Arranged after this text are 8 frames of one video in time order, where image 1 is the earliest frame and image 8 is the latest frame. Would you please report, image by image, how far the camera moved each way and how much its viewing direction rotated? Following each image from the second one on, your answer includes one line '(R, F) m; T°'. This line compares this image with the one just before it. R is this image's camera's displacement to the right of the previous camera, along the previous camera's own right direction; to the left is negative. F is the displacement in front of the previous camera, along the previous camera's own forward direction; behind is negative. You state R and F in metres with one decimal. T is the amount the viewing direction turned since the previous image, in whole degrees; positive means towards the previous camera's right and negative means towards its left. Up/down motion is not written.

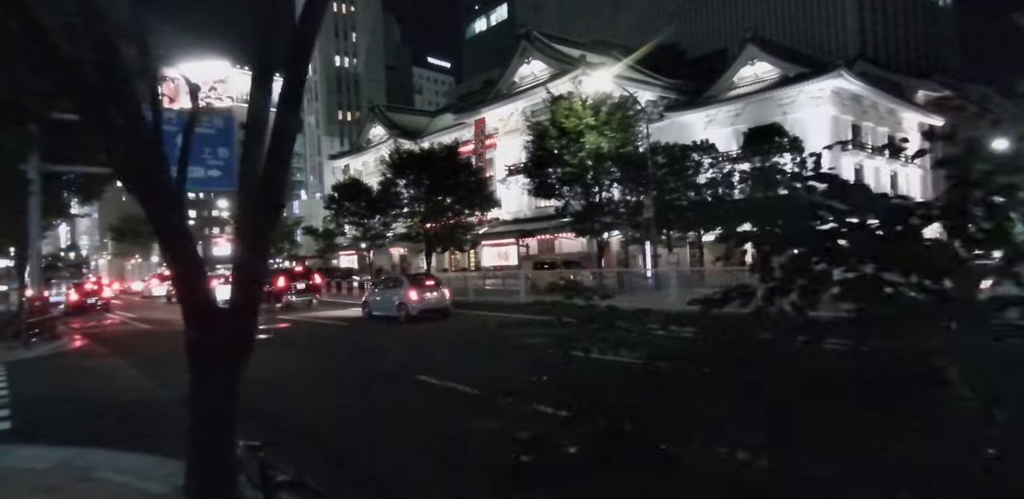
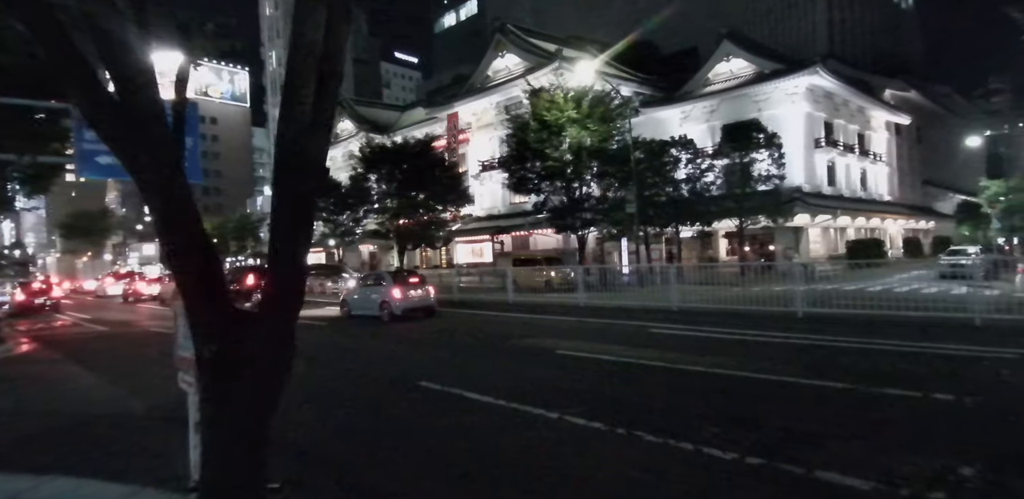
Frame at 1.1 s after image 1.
(-0.6, +0.8) m; +3°
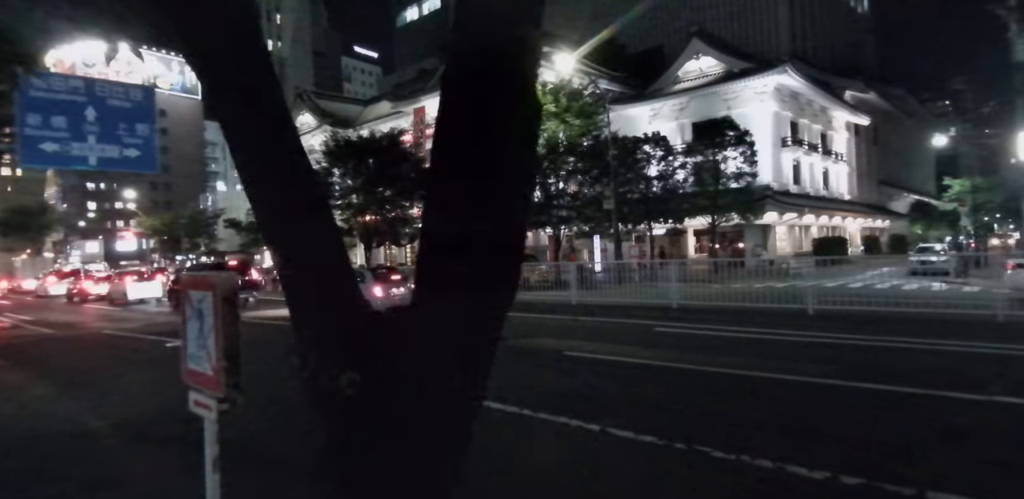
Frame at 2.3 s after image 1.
(-0.7, +0.7) m; +4°
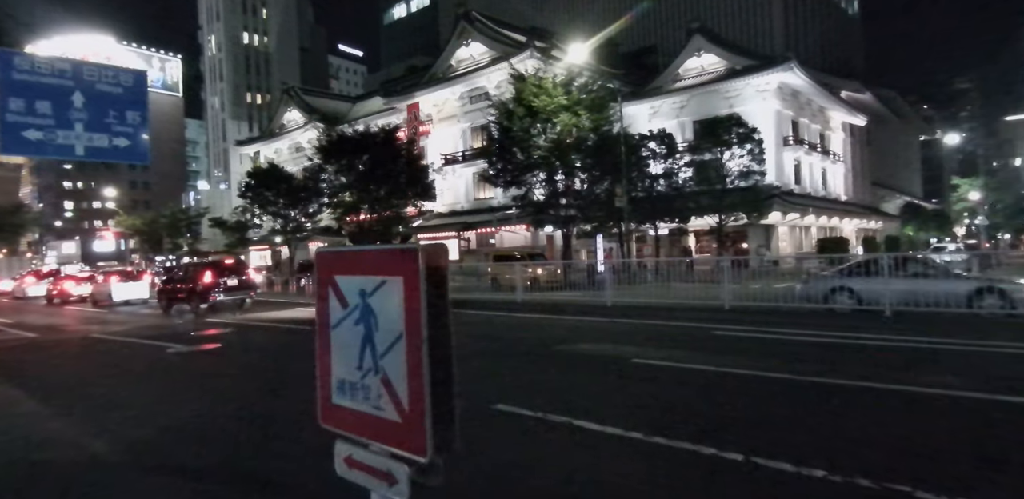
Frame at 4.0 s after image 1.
(-1.0, +1.0) m; +2°
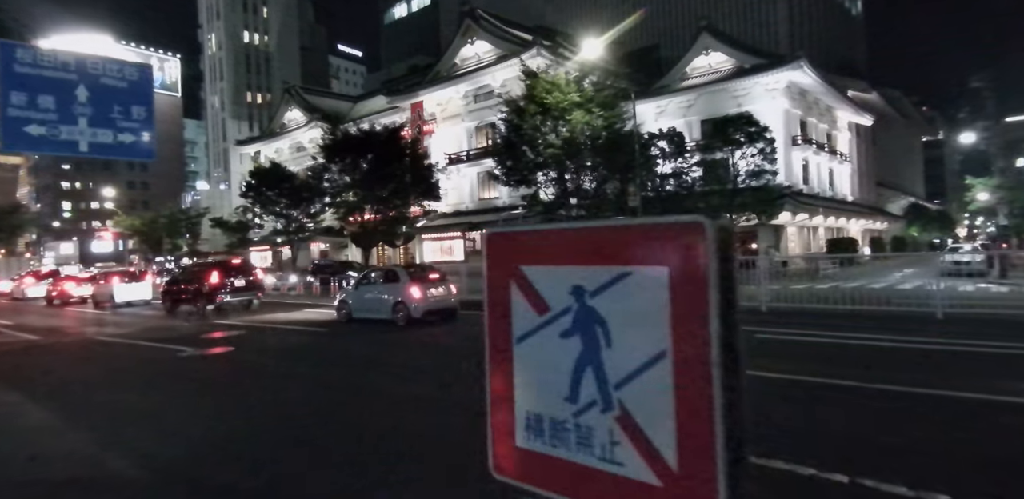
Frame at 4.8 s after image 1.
(-0.5, +0.5) m; 0°
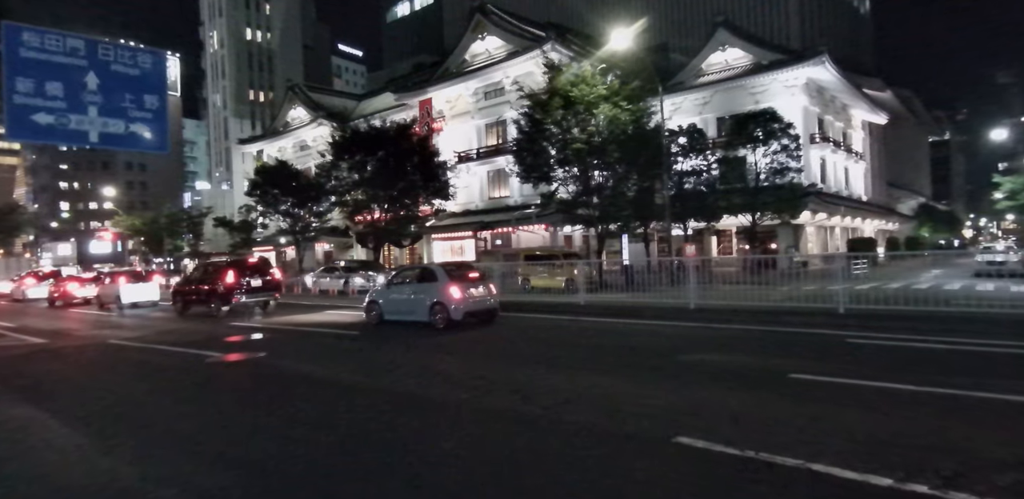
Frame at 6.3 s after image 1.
(-0.9, +0.9) m; 0°
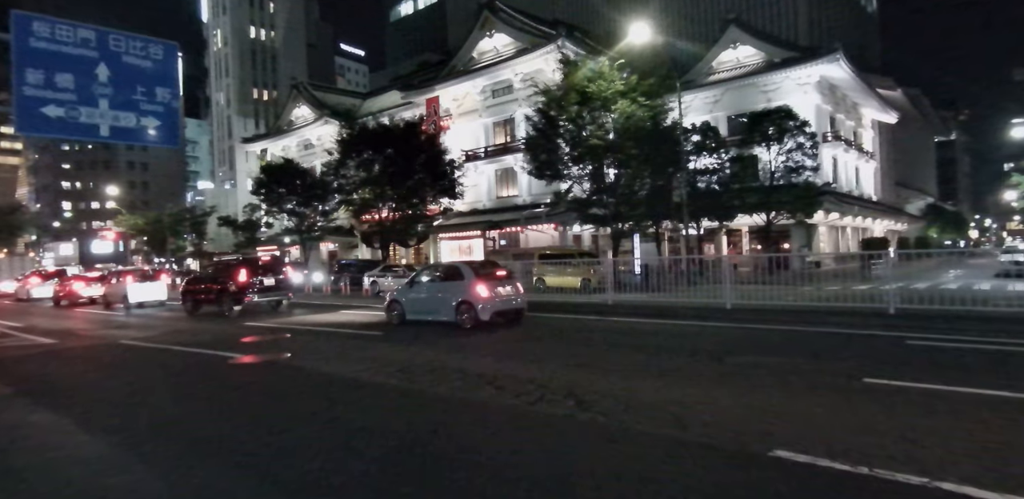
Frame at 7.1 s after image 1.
(-0.5, +0.4) m; 0°
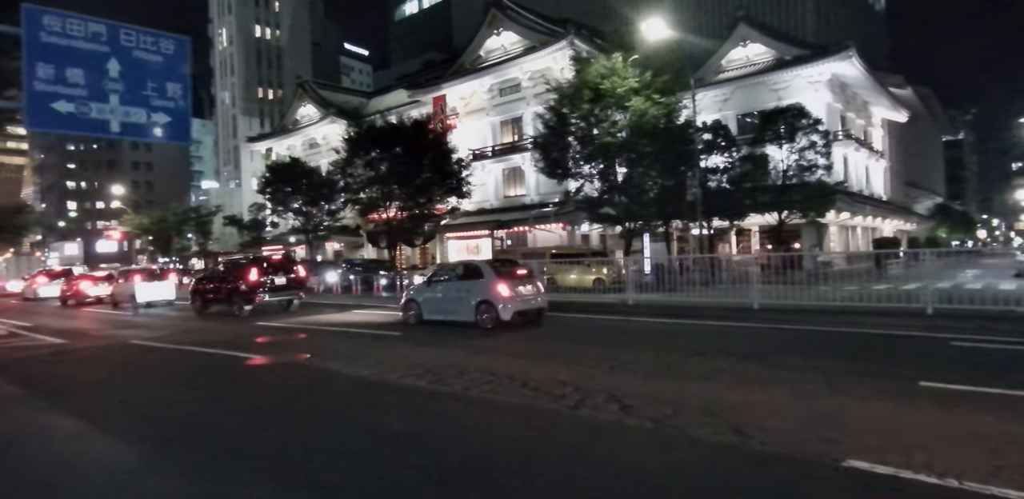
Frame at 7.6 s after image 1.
(-0.3, +0.3) m; 0°
